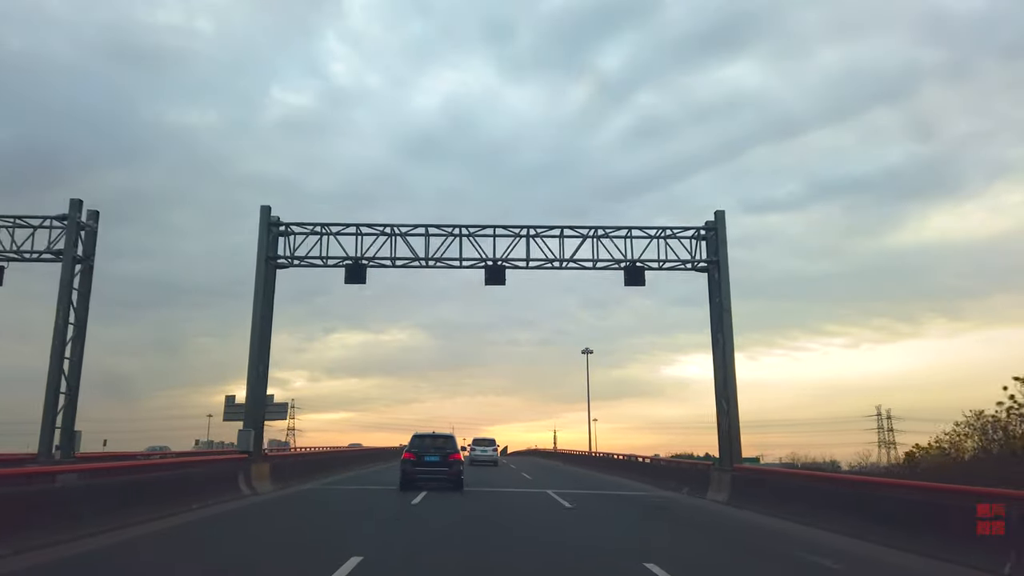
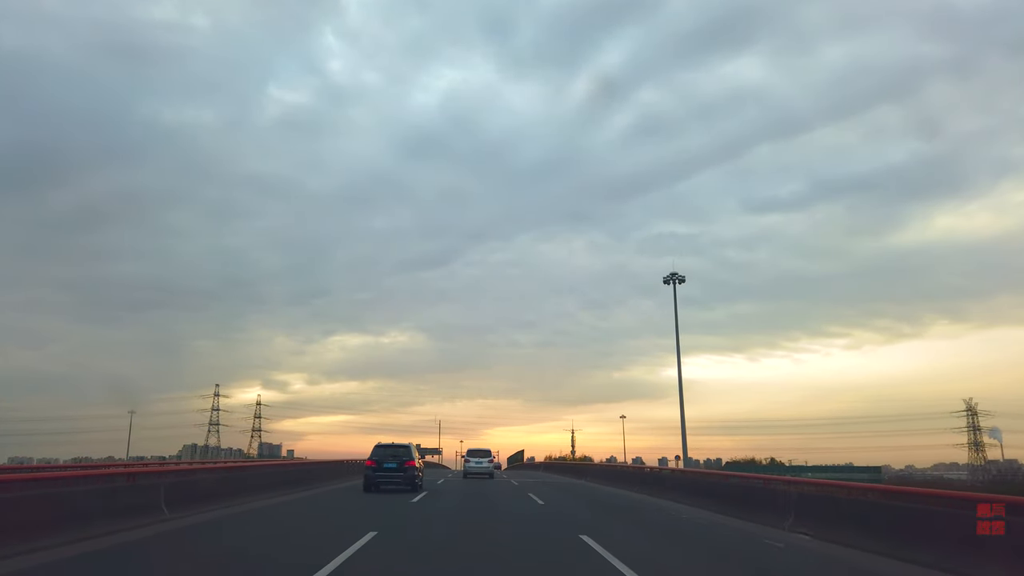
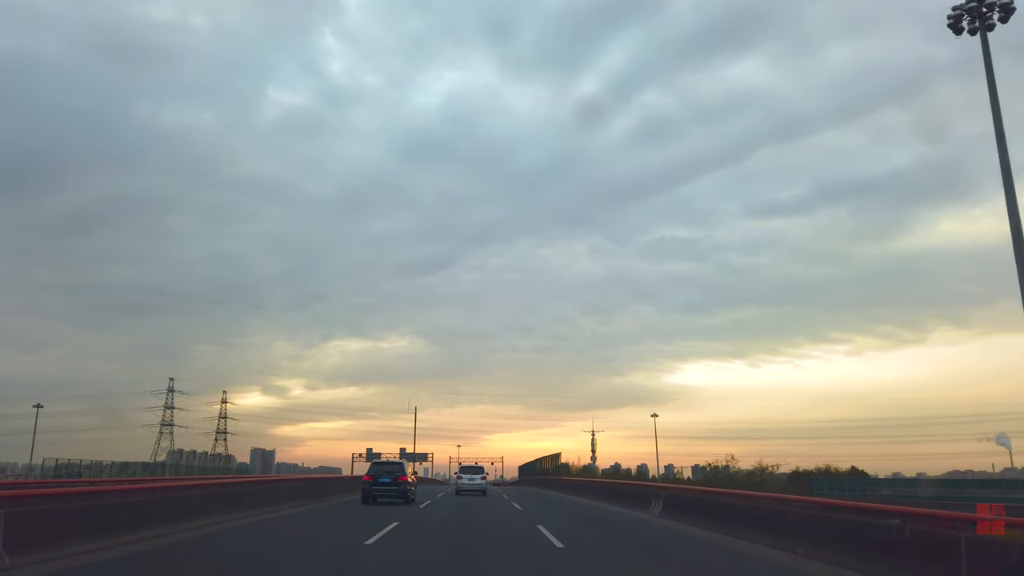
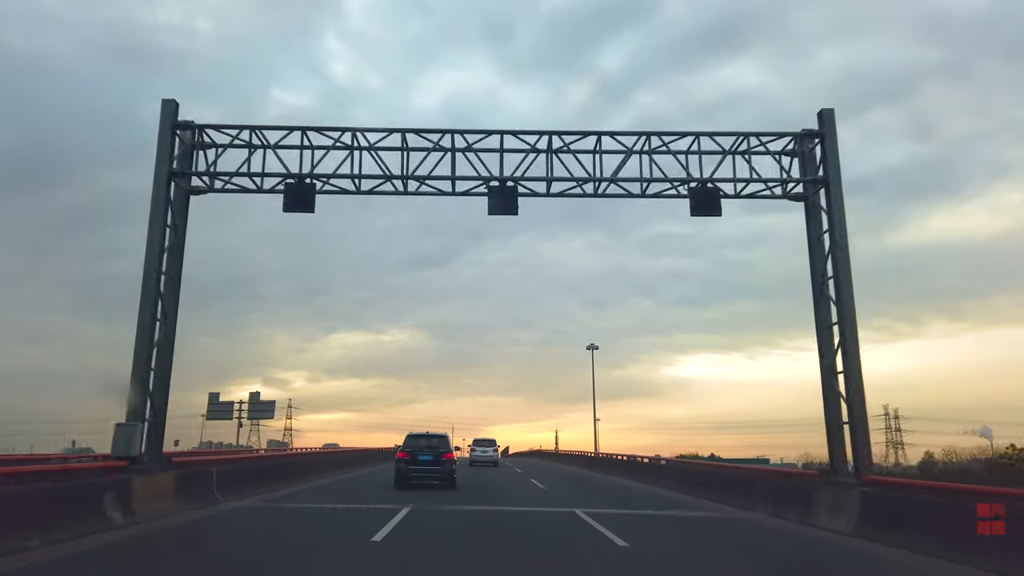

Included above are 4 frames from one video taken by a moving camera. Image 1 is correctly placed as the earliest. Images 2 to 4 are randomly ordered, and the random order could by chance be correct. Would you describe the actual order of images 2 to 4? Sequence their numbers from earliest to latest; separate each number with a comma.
4, 2, 3
